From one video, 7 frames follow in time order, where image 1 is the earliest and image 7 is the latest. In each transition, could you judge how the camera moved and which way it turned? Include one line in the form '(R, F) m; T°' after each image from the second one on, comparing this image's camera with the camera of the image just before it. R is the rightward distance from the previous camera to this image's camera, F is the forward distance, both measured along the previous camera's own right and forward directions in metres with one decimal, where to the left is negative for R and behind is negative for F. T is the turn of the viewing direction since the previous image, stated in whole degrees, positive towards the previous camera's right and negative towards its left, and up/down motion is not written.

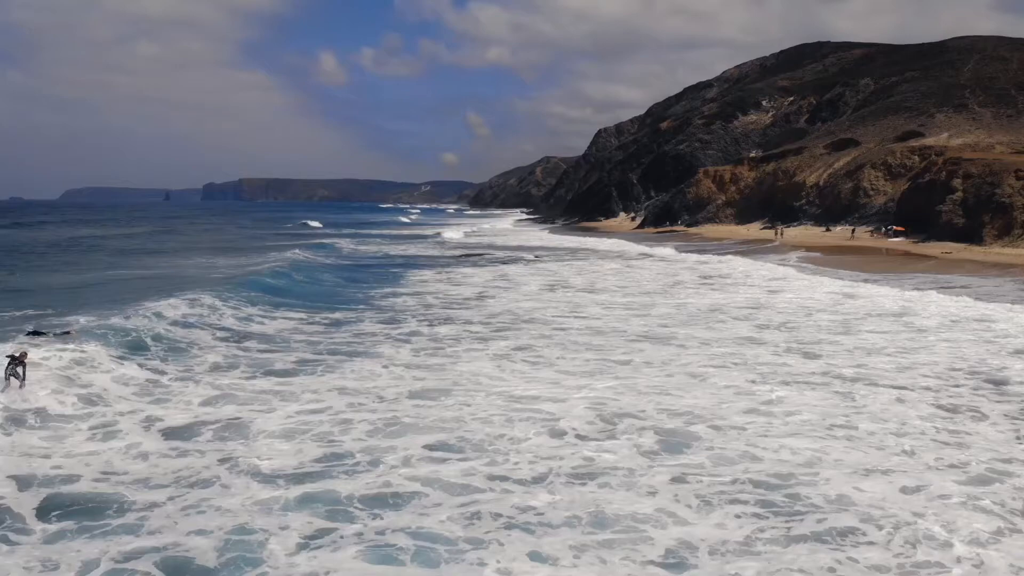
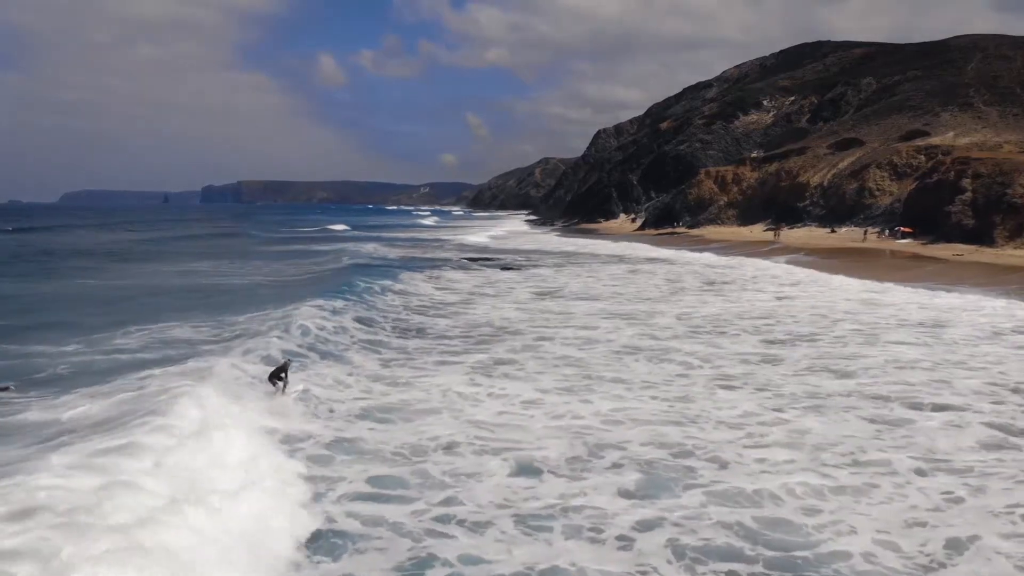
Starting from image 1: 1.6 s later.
(+0.1, +0.8) m; 0°
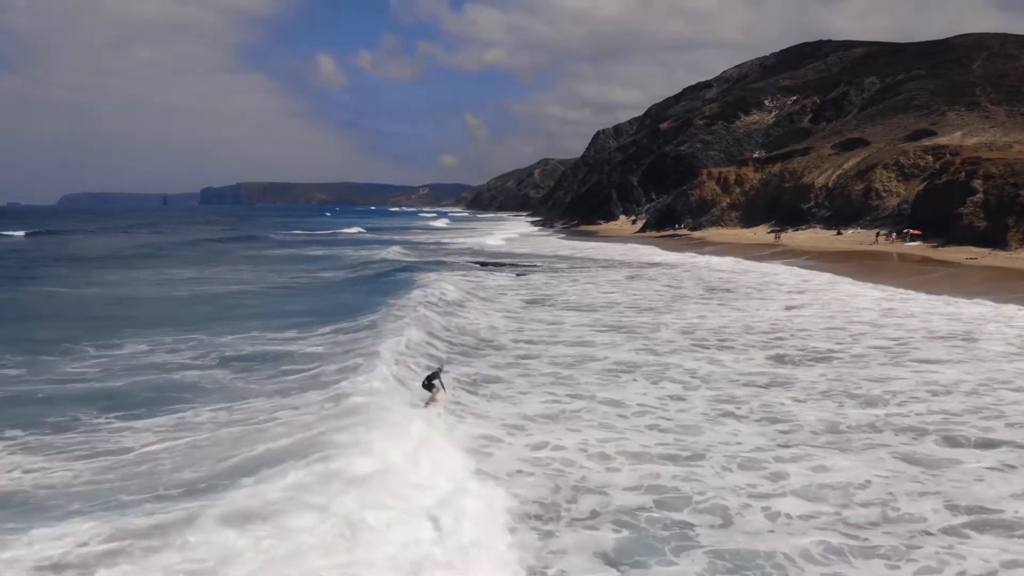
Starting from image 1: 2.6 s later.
(+0.1, +0.9) m; 0°
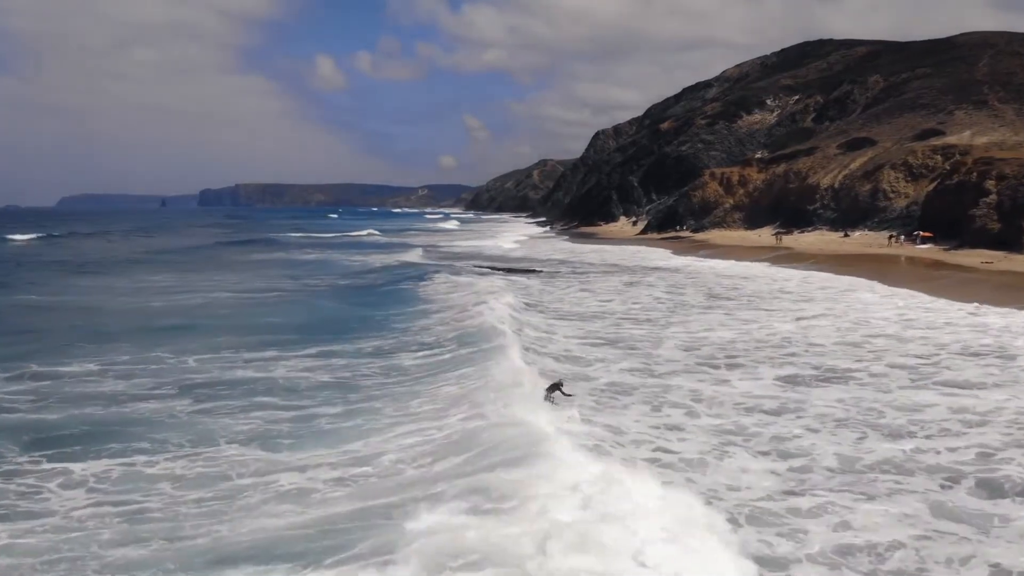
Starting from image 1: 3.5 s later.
(0.0, +0.9) m; 0°
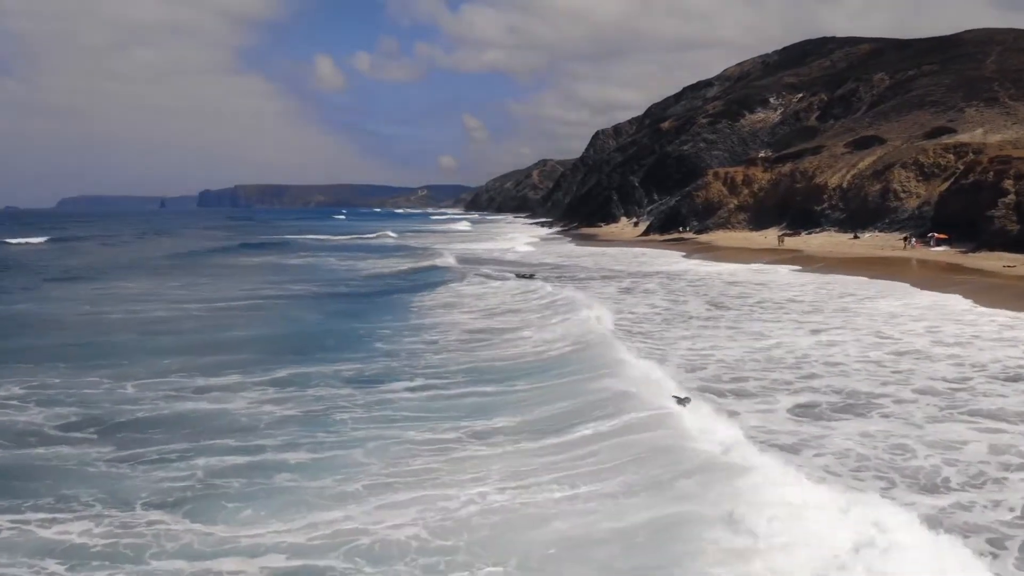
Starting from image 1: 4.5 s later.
(+0.1, +1.1) m; 0°
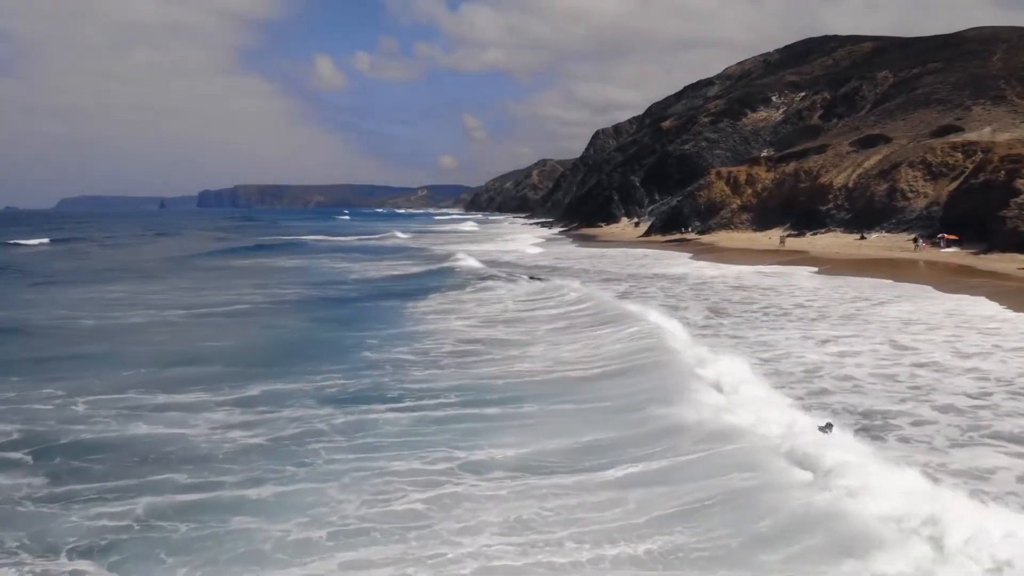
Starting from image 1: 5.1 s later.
(+0.1, +0.7) m; 0°
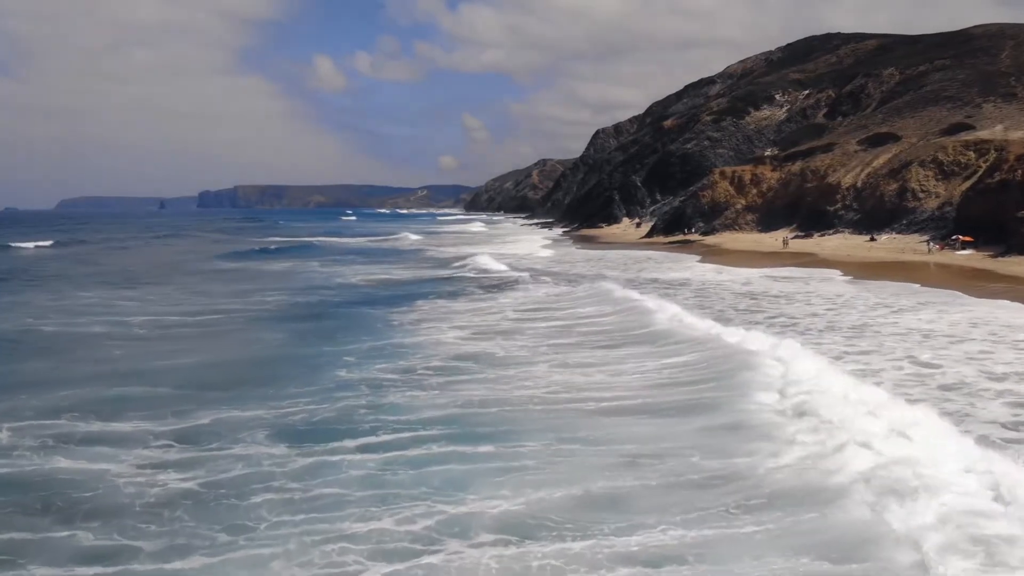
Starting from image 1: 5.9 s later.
(+0.1, +1.0) m; 0°
